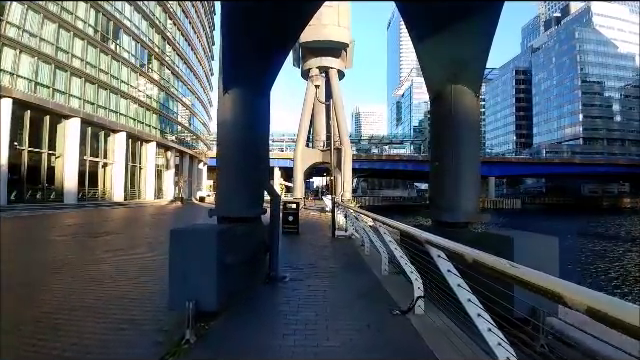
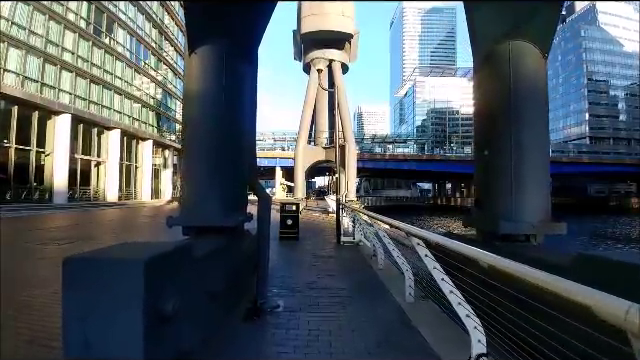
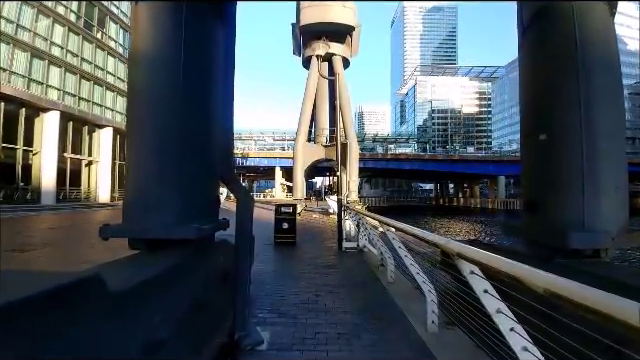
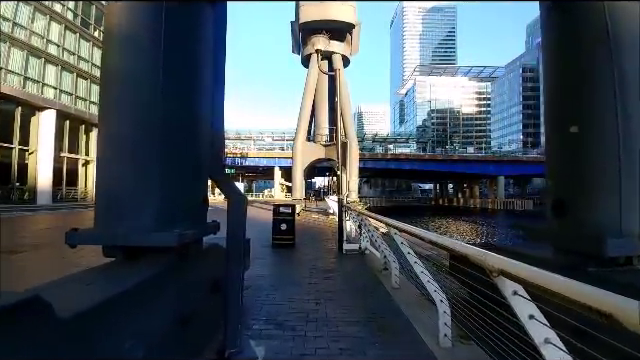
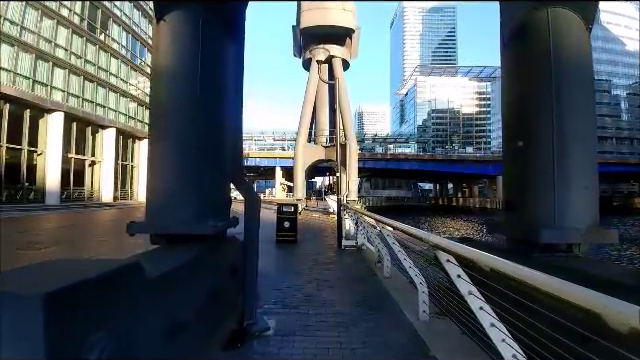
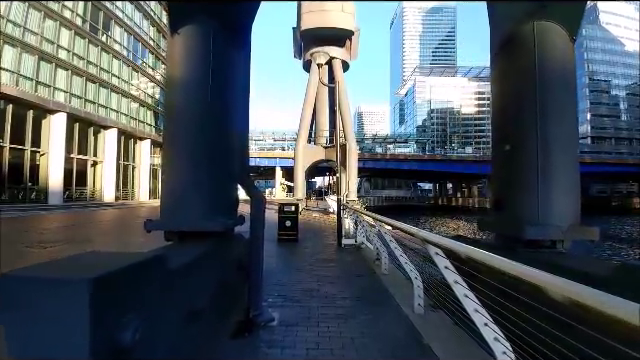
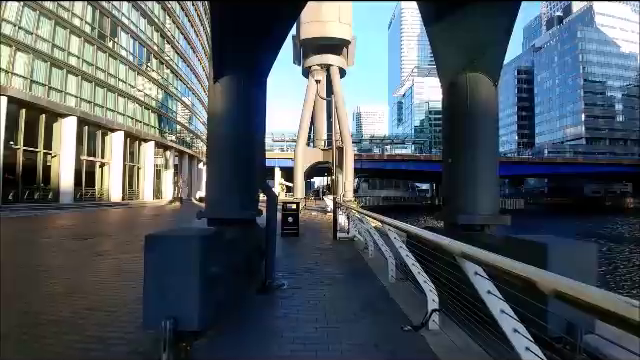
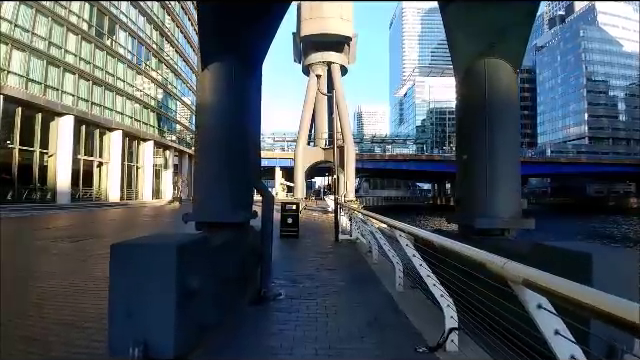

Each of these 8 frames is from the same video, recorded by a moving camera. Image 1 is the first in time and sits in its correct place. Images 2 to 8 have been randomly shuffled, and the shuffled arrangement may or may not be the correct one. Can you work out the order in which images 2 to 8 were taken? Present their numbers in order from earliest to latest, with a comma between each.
7, 8, 2, 6, 5, 3, 4
